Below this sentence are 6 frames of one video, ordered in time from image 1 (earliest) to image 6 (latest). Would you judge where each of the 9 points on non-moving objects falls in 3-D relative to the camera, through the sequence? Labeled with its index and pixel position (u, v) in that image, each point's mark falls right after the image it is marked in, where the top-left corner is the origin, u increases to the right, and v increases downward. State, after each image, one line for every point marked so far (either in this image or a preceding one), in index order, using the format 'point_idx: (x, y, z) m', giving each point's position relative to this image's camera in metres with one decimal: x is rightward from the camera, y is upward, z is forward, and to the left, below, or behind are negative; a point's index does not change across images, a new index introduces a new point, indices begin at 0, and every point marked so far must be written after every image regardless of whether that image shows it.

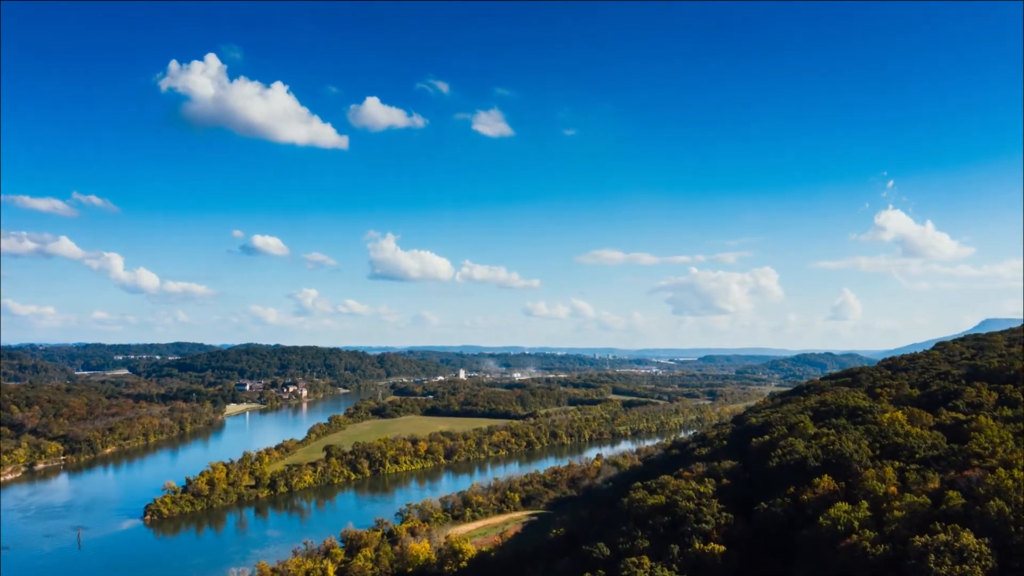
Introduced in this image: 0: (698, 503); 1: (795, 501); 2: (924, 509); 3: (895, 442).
0: (+6.1, -7.1, +19.8) m
1: (+8.3, -6.3, +17.7) m
2: (+10.0, -5.4, +14.6) m
3: (+12.3, -4.9, +19.3) m
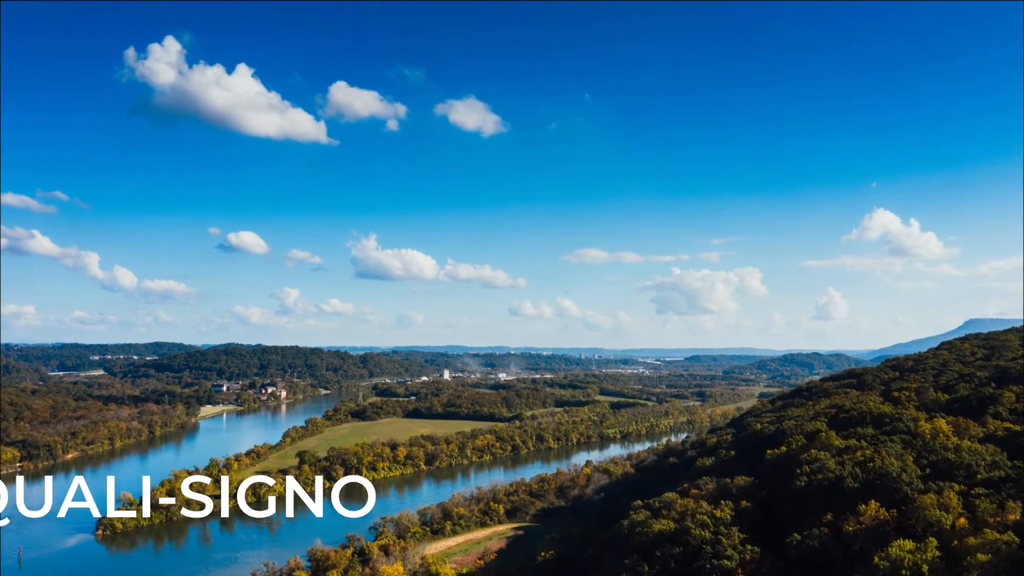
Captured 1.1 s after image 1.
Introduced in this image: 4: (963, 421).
0: (+5.6, -6.8, +16.7) m
1: (+7.9, -5.9, +14.6) m
2: (+9.7, -5.1, +11.6) m
3: (+11.9, -4.6, +16.3) m
4: (+14.8, -4.4, +19.7) m
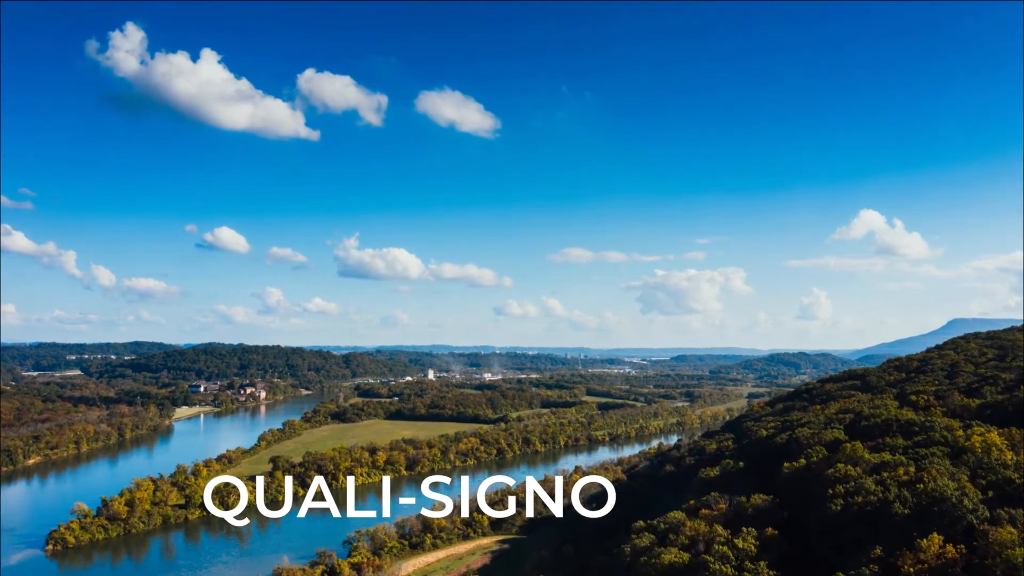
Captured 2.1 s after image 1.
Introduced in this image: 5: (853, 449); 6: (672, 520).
0: (+5.3, -6.5, +14.0) m
1: (+7.6, -5.7, +12.1) m
2: (+9.4, -4.8, +9.1) m
3: (+11.5, -4.4, +13.9) m
4: (+14.3, -4.1, +17.3) m
5: (+10.9, -5.1, +19.1) m
6: (+5.1, -7.4, +19.1) m
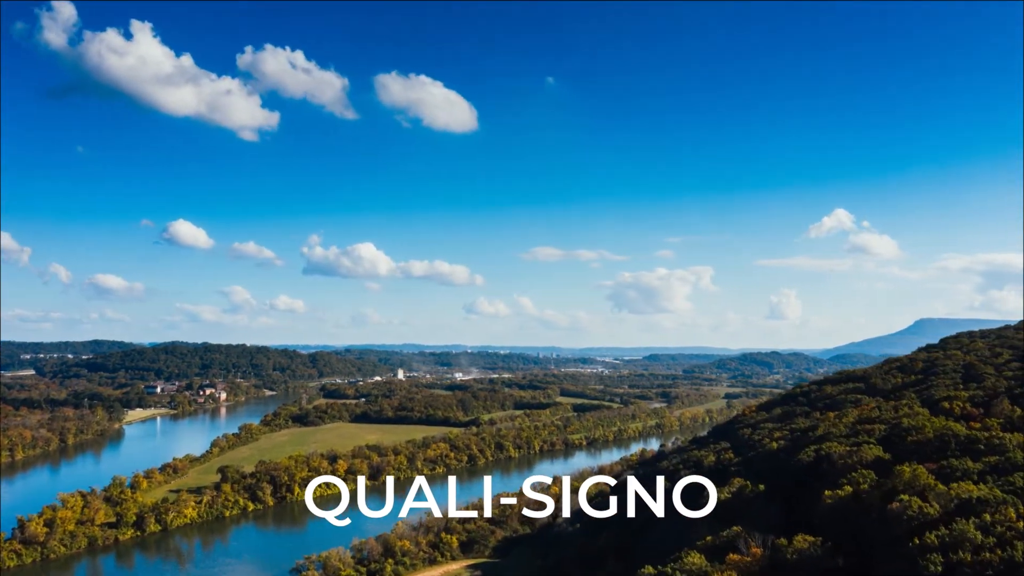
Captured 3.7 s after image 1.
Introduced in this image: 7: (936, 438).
0: (+4.9, -6.1, +10.0) m
1: (+7.3, -5.3, +8.1) m
2: (+9.3, -4.5, +5.2) m
3: (+11.2, -4.0, +10.1) m
4: (+13.8, -3.8, +13.6) m
5: (+10.3, -4.8, +15.3) m
6: (+4.5, -7.0, +15.0) m
7: (+12.9, -4.7, +18.5) m
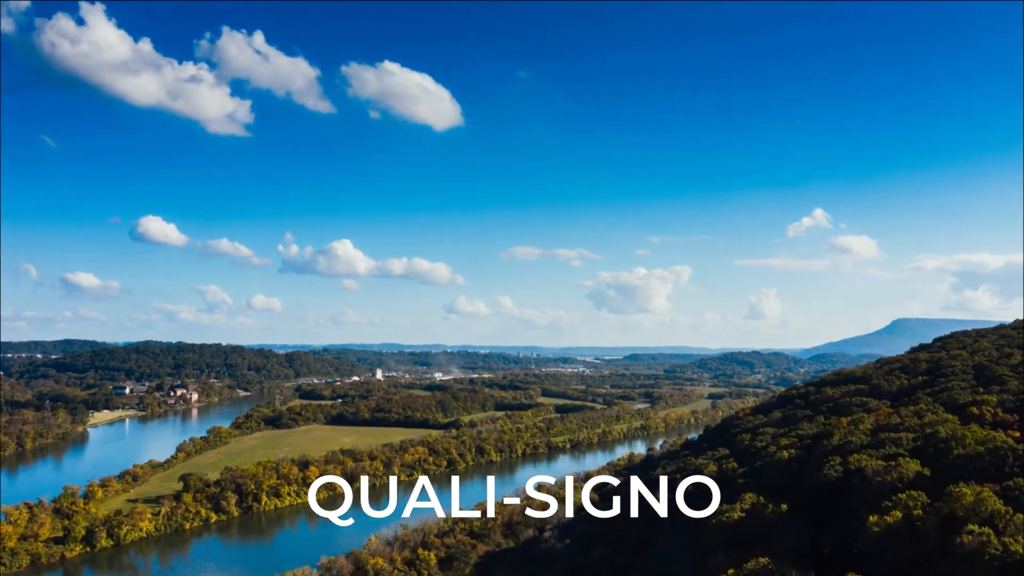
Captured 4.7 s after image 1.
0: (+4.9, -5.9, +7.4) m
1: (+7.3, -5.1, +5.6) m
2: (+9.4, -4.2, +2.8) m
3: (+11.1, -3.8, +7.8) m
4: (+13.6, -3.6, +11.4) m
5: (+10.0, -4.5, +13.0) m
6: (+4.3, -6.7, +12.5) m
7: (+12.6, -4.5, +16.3) m
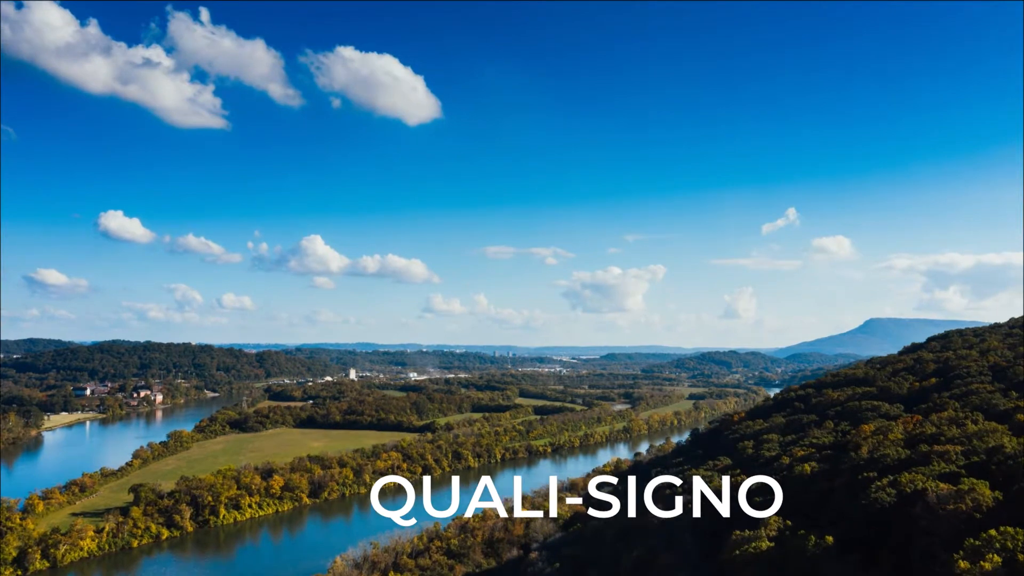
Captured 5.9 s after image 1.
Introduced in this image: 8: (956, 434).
0: (+5.0, -5.6, +4.5) m
1: (+7.5, -4.8, +2.8) m
2: (+9.8, -4.0, 0.0) m
3: (+11.3, -3.6, +5.0) m
4: (+13.7, -3.3, +8.8) m
5: (+10.0, -4.3, +10.2) m
6: (+4.2, -6.4, +9.5) m
7: (+12.4, -4.2, +13.6) m
8: (+14.2, -4.7, +19.3) m
